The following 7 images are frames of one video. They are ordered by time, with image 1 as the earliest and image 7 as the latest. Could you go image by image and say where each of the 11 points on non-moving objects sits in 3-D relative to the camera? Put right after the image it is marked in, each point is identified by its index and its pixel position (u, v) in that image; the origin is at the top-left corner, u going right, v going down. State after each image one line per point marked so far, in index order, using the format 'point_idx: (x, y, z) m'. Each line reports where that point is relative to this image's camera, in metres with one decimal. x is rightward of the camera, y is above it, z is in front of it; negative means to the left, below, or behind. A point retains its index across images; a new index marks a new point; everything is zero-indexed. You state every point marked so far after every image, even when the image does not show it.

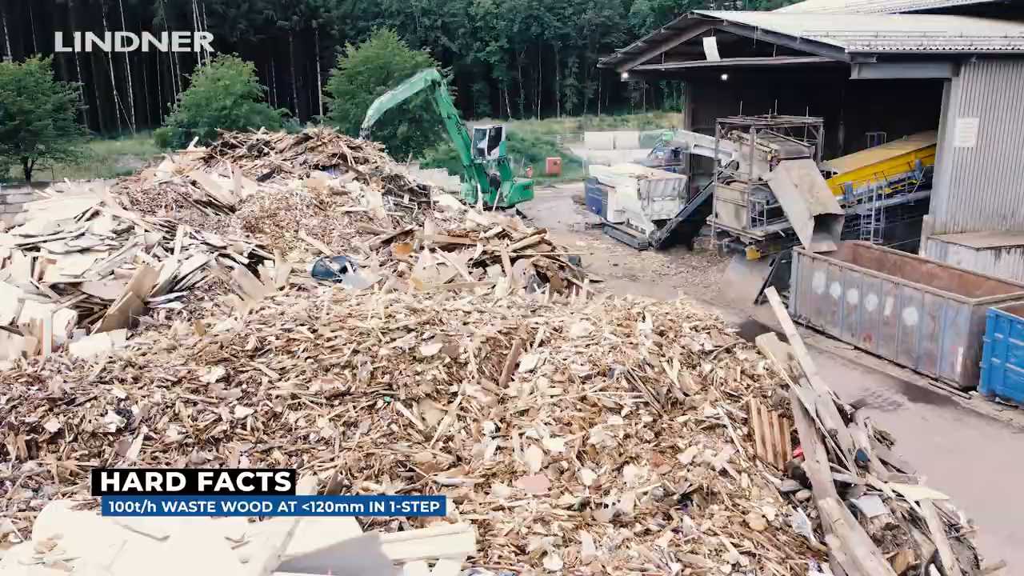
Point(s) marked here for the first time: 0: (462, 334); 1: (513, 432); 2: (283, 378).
0: (-0.4, -0.3, +6.0) m
1: (0.0, -0.9, +5.1) m
2: (-1.5, -0.6, +5.5) m
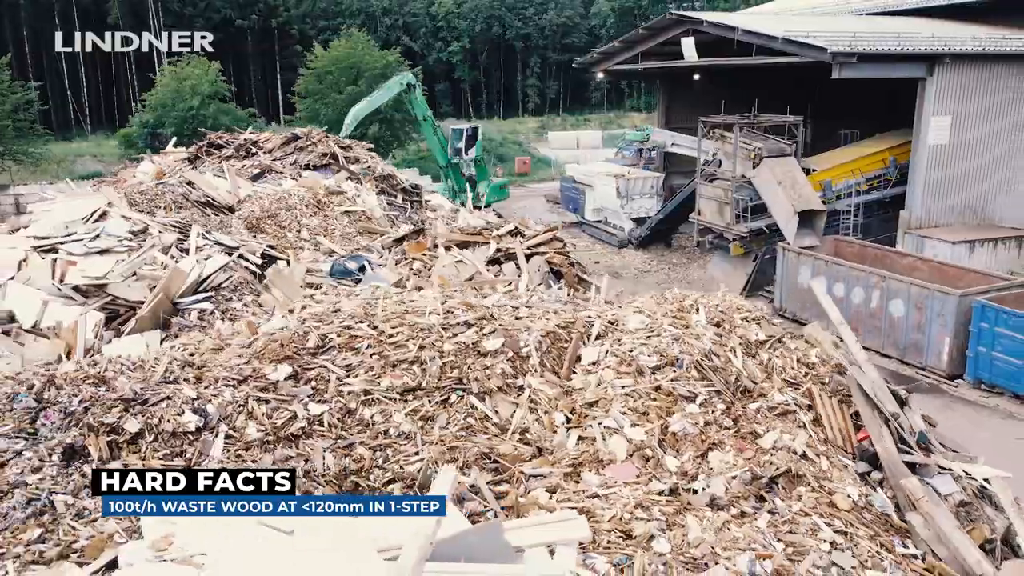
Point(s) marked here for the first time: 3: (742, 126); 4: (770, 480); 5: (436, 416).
0: (+0.1, -0.3, +6.1) m
1: (+0.5, -0.9, +5.2) m
2: (-1.1, -0.6, +5.5) m
3: (+4.0, +3.0, +15.2) m
4: (+1.5, -1.1, +4.6) m
5: (-0.5, -0.8, +5.2) m
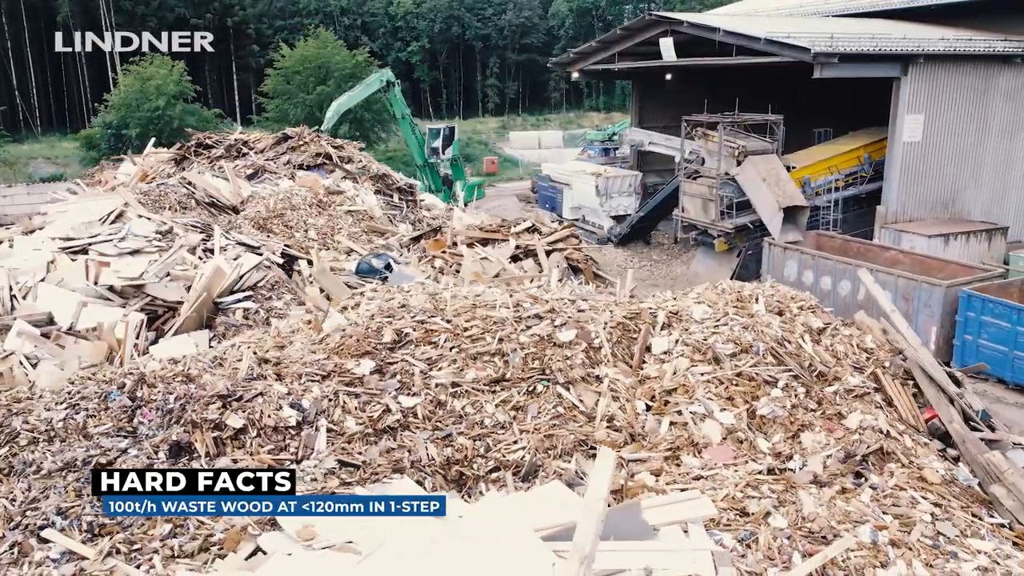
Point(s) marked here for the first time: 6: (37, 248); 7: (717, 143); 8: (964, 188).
0: (+0.6, -0.2, +6.2) m
1: (+1.0, -0.8, +5.4) m
2: (-0.5, -0.5, +5.6) m
3: (+3.9, +3.1, +15.5) m
4: (+2.1, -1.0, +4.9) m
5: (+0.1, -0.8, +5.3) m
6: (-5.0, +0.4, +8.7) m
7: (+3.5, +2.7, +15.1) m
8: (+9.1, +2.0, +16.8) m
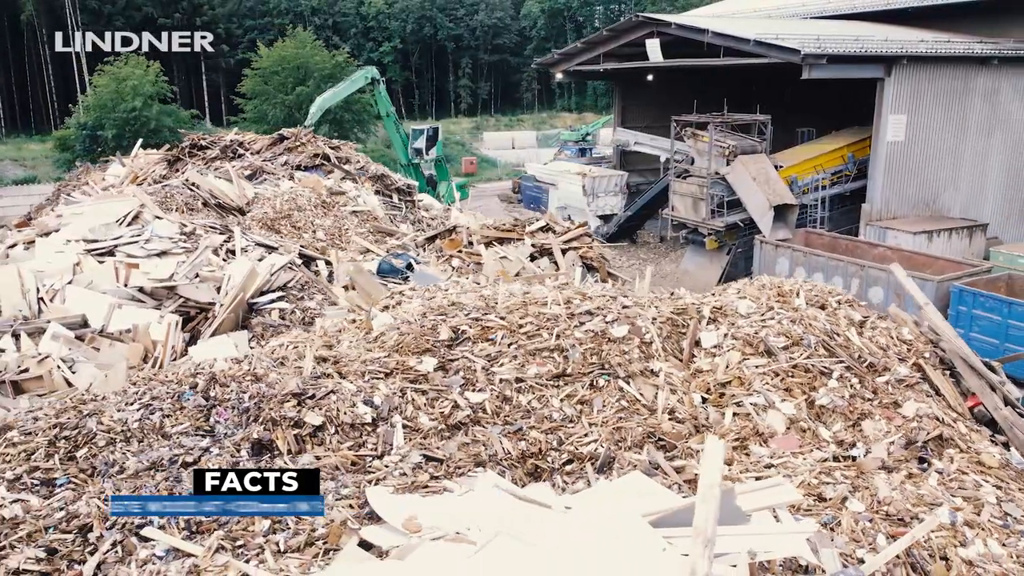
0: (+1.0, -0.2, +6.4) m
1: (+1.5, -0.8, +5.5) m
2: (-0.1, -0.5, +5.7) m
3: (+3.9, +3.2, +15.8) m
4: (+2.5, -1.0, +5.0) m
5: (+0.5, -0.7, +5.5) m
6: (-4.8, +0.4, +8.6) m
7: (+3.5, +2.7, +15.4) m
8: (+9.1, +2.1, +17.3) m
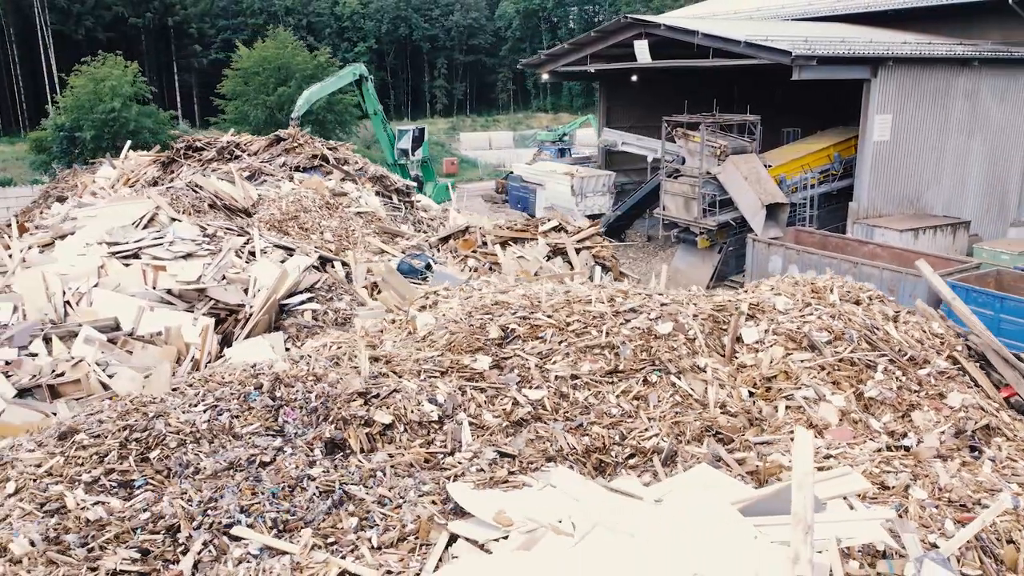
0: (+1.3, -0.2, +6.5) m
1: (+1.9, -0.7, +5.7) m
2: (+0.3, -0.5, +5.8) m
3: (+3.9, +3.2, +16.0) m
4: (+2.9, -0.9, +5.2) m
5: (+0.9, -0.7, +5.6) m
6: (-4.5, +0.4, +8.6) m
7: (+3.5, +2.8, +15.6) m
8: (+9.0, +2.2, +17.7) m
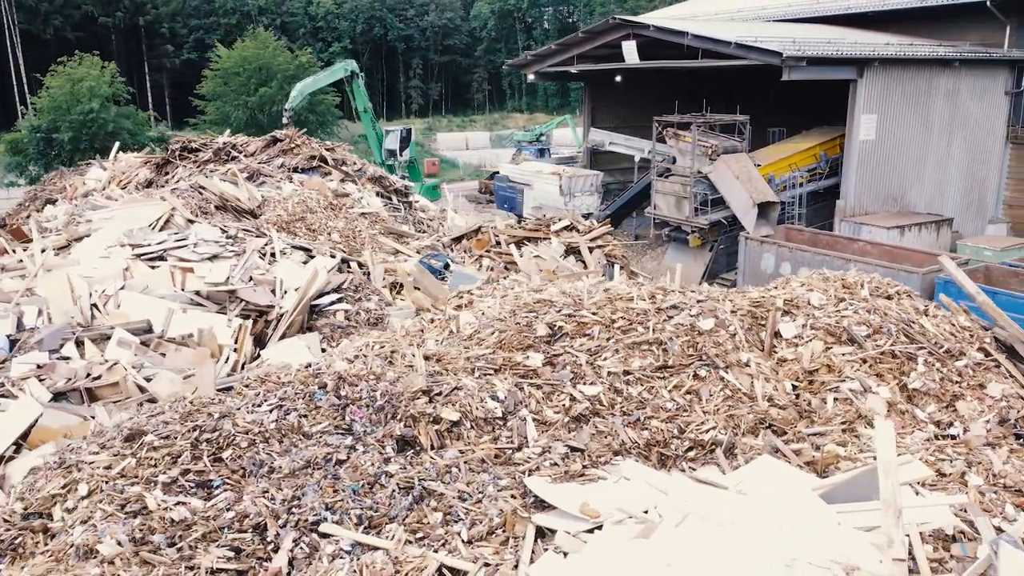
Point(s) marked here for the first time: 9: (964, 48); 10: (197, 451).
0: (+1.7, -0.2, +6.6) m
1: (+2.2, -0.7, +5.8) m
2: (+0.6, -0.5, +5.9) m
3: (+3.8, +3.3, +16.2) m
4: (+3.3, -0.9, +5.4) m
5: (+1.3, -0.7, +5.7) m
6: (-4.2, +0.3, +8.5) m
7: (+3.5, +2.8, +15.8) m
8: (+8.9, +2.3, +18.1) m
9: (+10.2, +5.4, +18.5) m
10: (-1.8, -0.9, +4.8) m
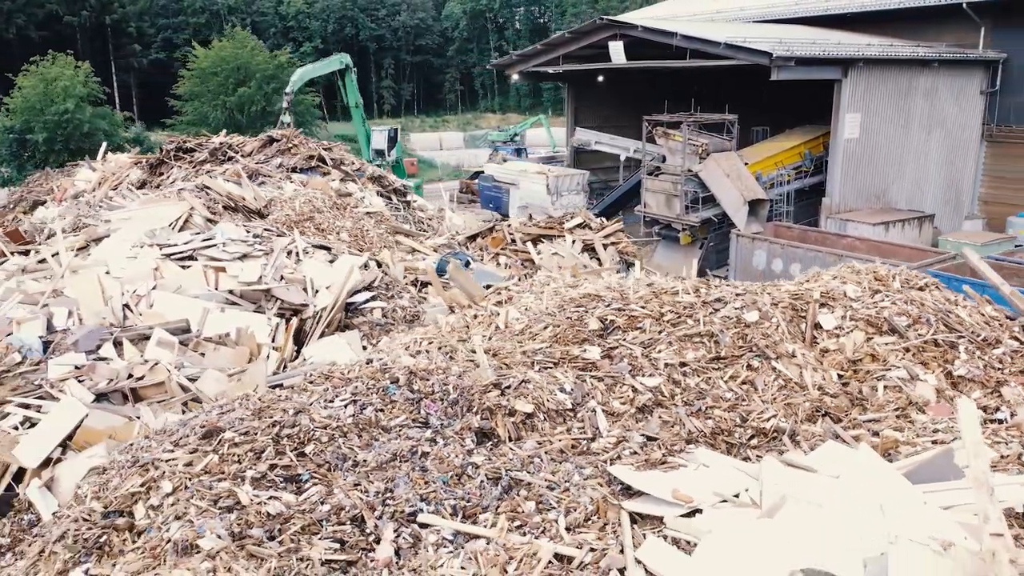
0: (+2.1, -0.1, +6.8) m
1: (+2.7, -0.6, +6.0) m
2: (+1.1, -0.5, +6.0) m
3: (+3.8, +3.3, +16.5) m
4: (+3.8, -0.8, +5.7) m
5: (+1.7, -0.7, +5.8) m
6: (-3.9, +0.3, +8.4) m
7: (+3.5, +2.9, +16.0) m
8: (+8.8, +2.4, +18.6) m
9: (+10.1, +5.6, +19.0) m
10: (-1.4, -0.9, +4.8) m
